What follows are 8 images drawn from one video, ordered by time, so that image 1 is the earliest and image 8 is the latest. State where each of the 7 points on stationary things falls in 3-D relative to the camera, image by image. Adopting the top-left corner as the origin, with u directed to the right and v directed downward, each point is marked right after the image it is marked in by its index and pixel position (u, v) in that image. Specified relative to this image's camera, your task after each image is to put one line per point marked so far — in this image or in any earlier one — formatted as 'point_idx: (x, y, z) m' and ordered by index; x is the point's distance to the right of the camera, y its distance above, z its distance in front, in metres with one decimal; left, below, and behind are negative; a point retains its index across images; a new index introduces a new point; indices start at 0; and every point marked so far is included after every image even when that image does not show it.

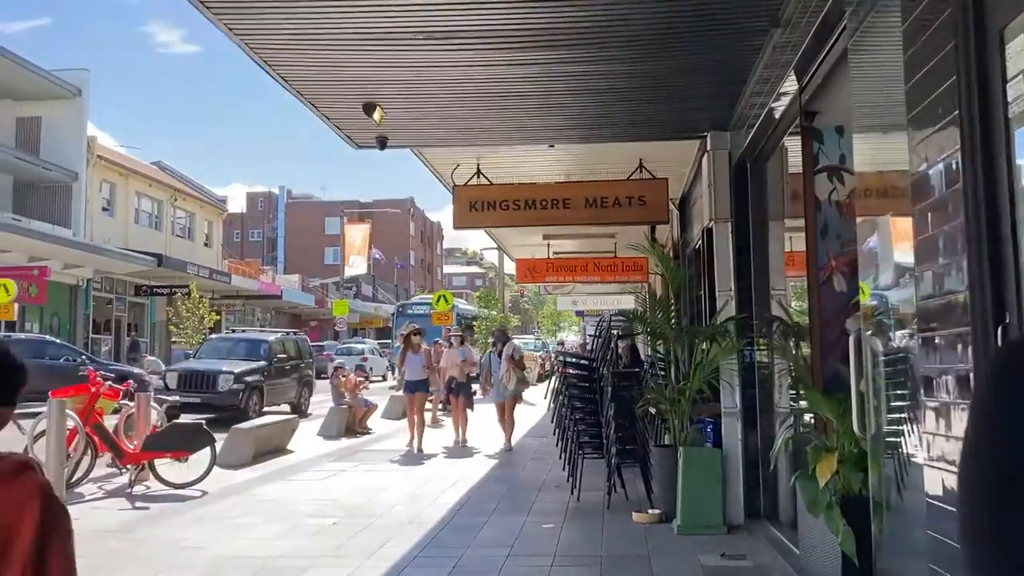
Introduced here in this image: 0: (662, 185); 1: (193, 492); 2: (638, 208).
0: (+1.7, +1.2, +10.6) m
1: (-3.3, -2.1, +9.7) m
2: (+1.4, +0.9, +10.6) m
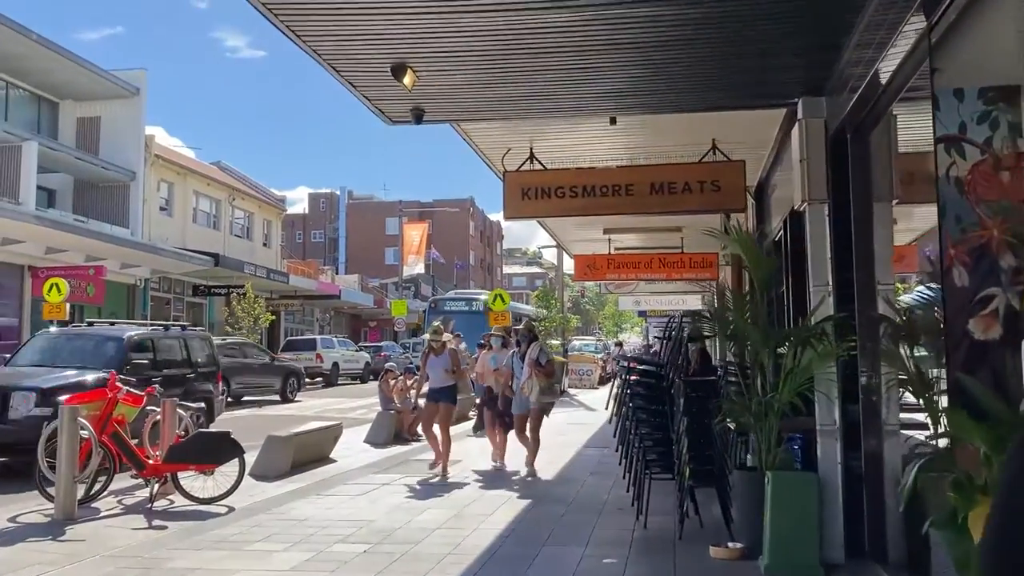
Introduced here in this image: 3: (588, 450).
0: (+2.3, +1.2, +9.4) m
1: (-2.8, -2.1, +8.8) m
2: (+2.0, +1.0, +9.4) m
3: (+1.0, -2.2, +12.9) m
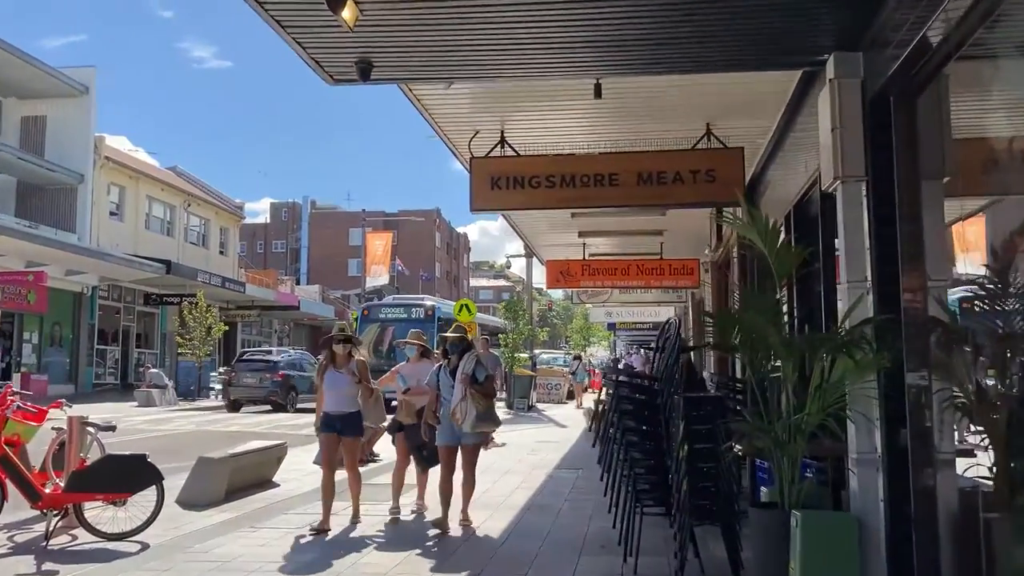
0: (+2.0, +1.2, +8.3) m
1: (-3.0, -2.0, +7.5) m
2: (+1.7, +0.9, +8.3) m
3: (+0.6, -2.3, +11.7) m
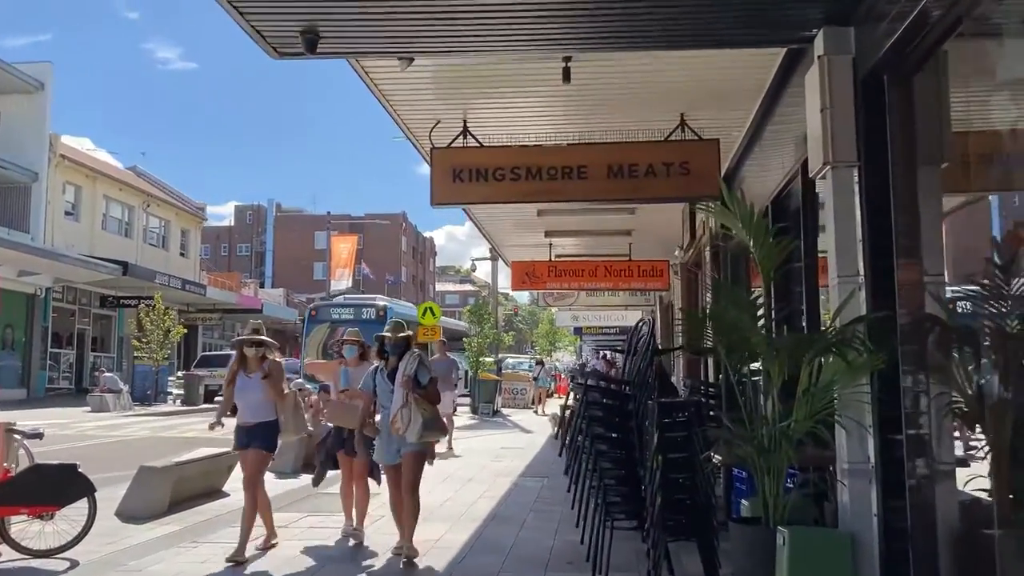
0: (+1.7, +1.2, +7.9) m
1: (-3.3, -2.0, +6.9) m
2: (+1.4, +0.9, +7.9) m
3: (+0.1, -2.3, +11.2) m
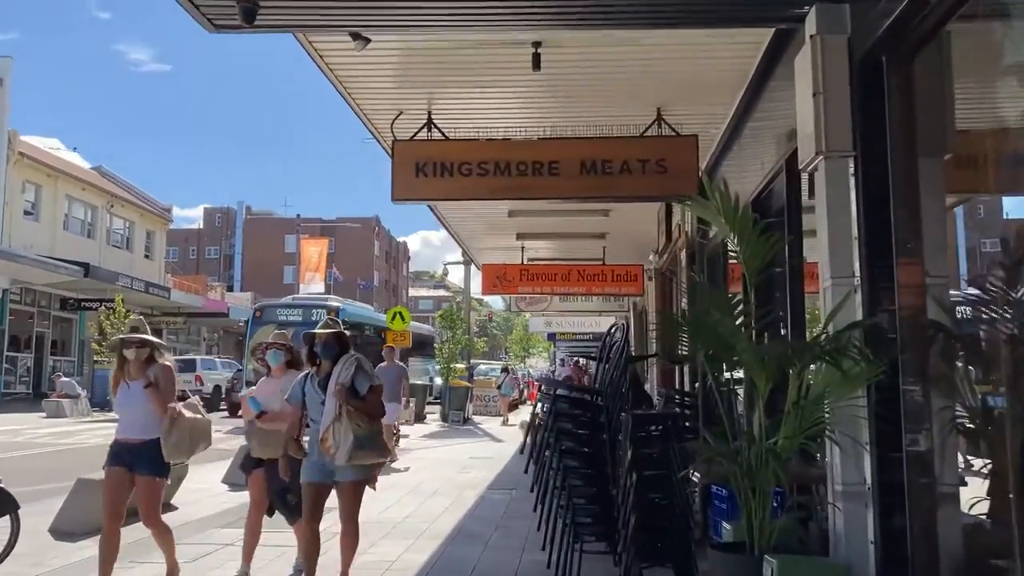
0: (+1.4, +1.2, +7.4) m
1: (-3.6, -2.0, +6.3) m
2: (+1.1, +0.9, +7.4) m
3: (-0.2, -2.4, +10.7) m
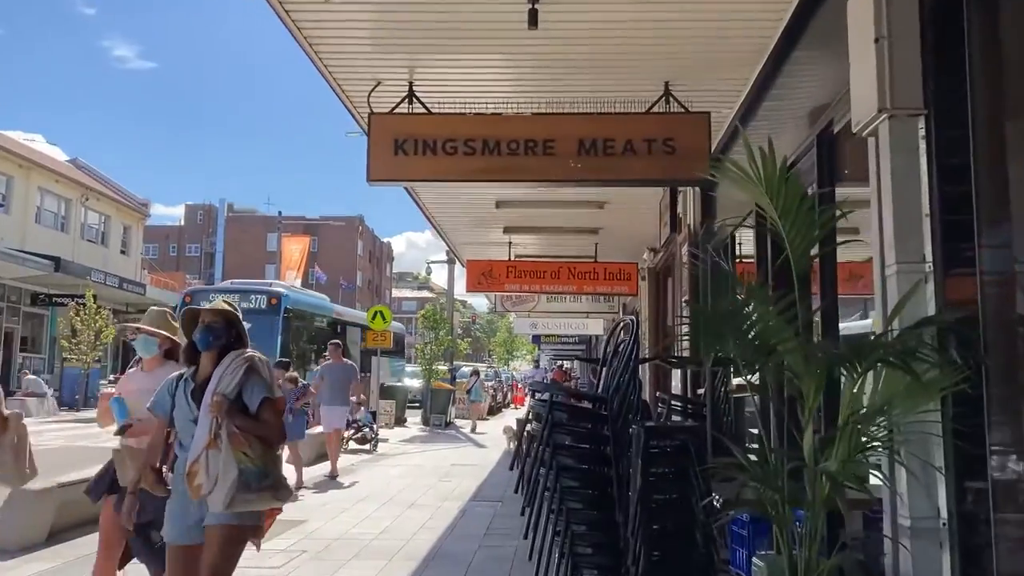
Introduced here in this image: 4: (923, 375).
0: (+1.4, +1.2, +6.7) m
1: (-3.7, -1.9, +5.4) m
2: (+1.1, +0.9, +6.7) m
3: (-0.4, -2.3, +9.9) m
4: (+1.4, -0.3, +3.2) m
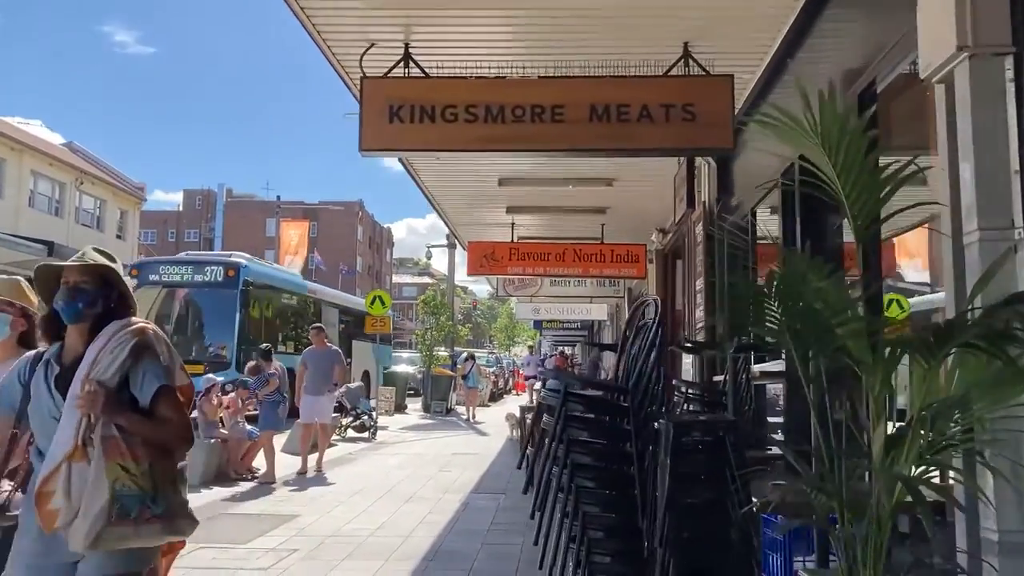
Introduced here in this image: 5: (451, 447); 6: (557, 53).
0: (+1.4, +1.3, +6.1) m
1: (-3.6, -1.8, +4.9) m
2: (+1.1, +1.1, +6.1) m
3: (-0.4, -2.1, +9.4) m
4: (+1.4, -0.2, +2.7) m
5: (-1.0, -2.5, +14.9) m
6: (+0.3, +1.7, +6.7) m
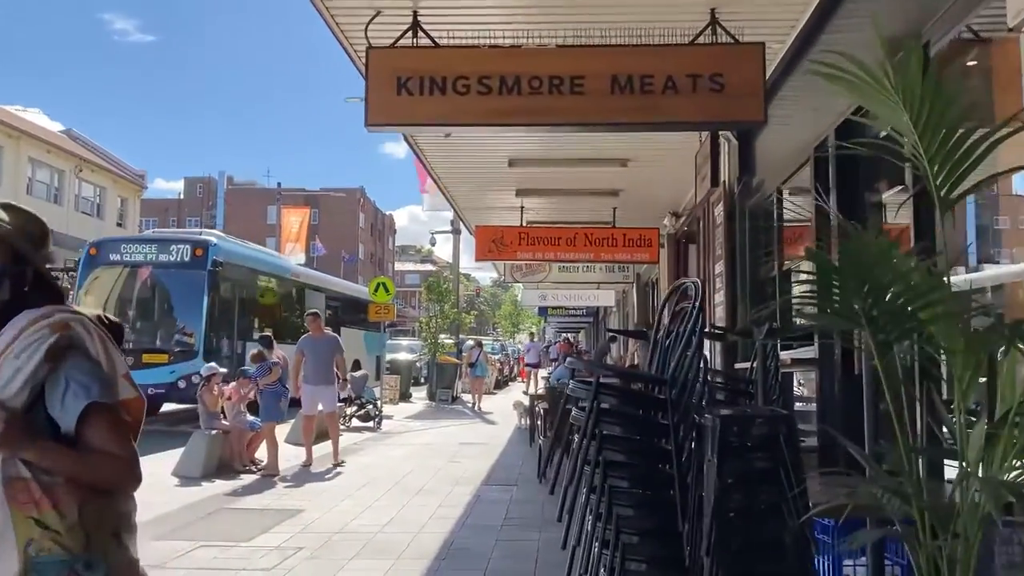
0: (+1.5, +1.4, +5.7) m
1: (-3.5, -1.7, +4.6) m
2: (+1.2, +1.2, +5.7) m
3: (-0.2, -2.0, +9.1) m
4: (+1.5, -0.1, +2.3) m
5: (-0.8, -2.3, +14.5) m
6: (+0.4, +1.8, +6.3) m
